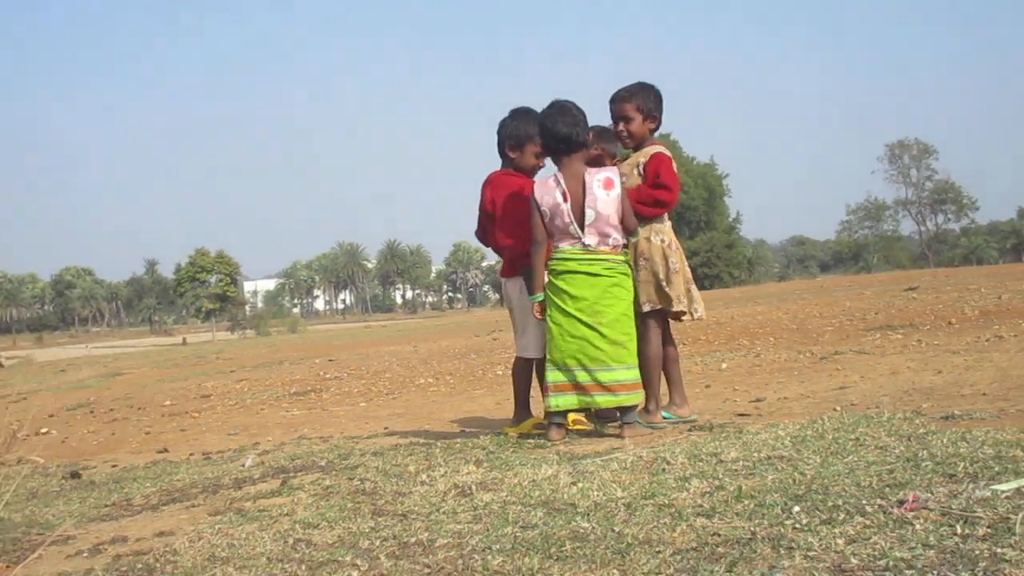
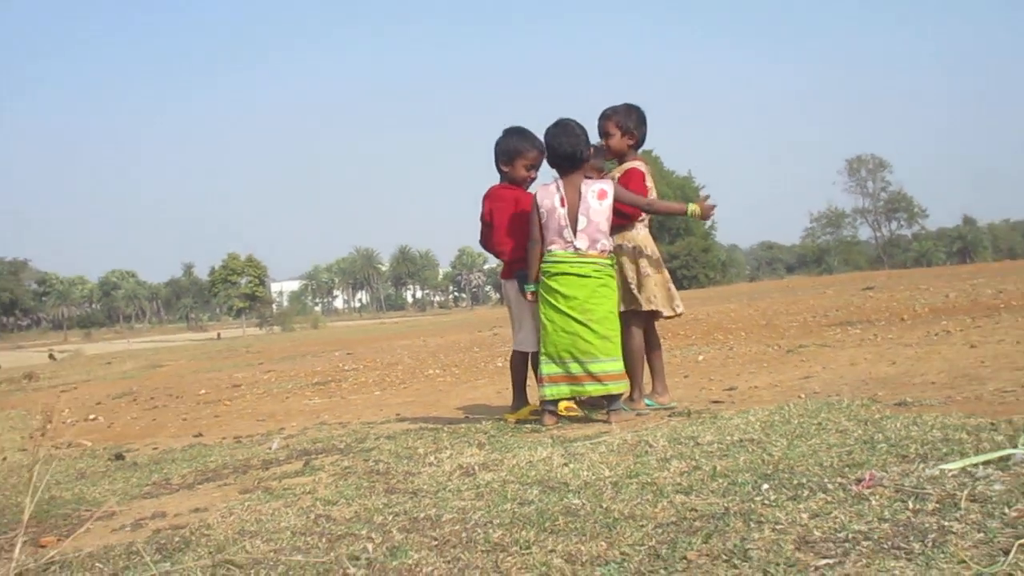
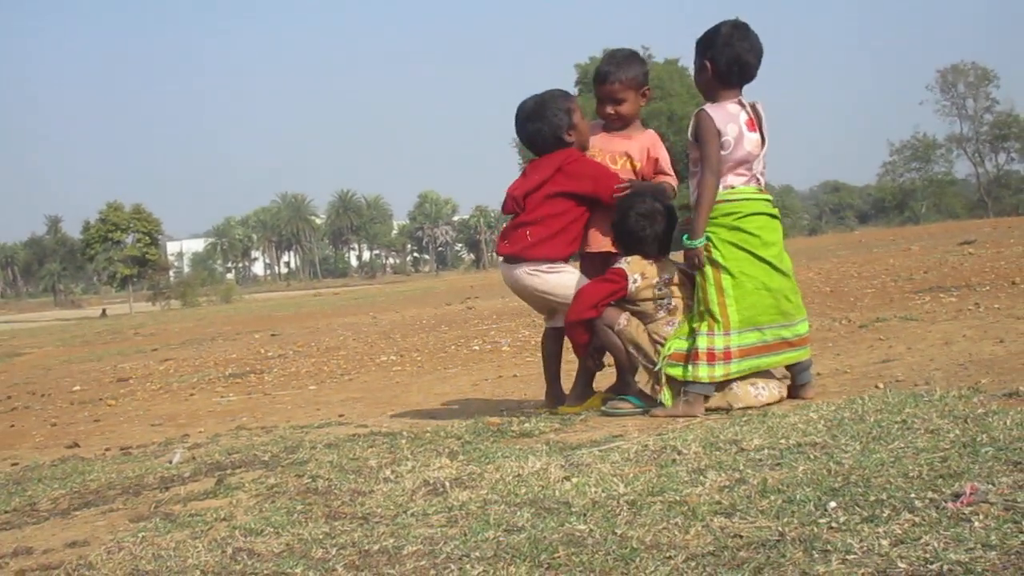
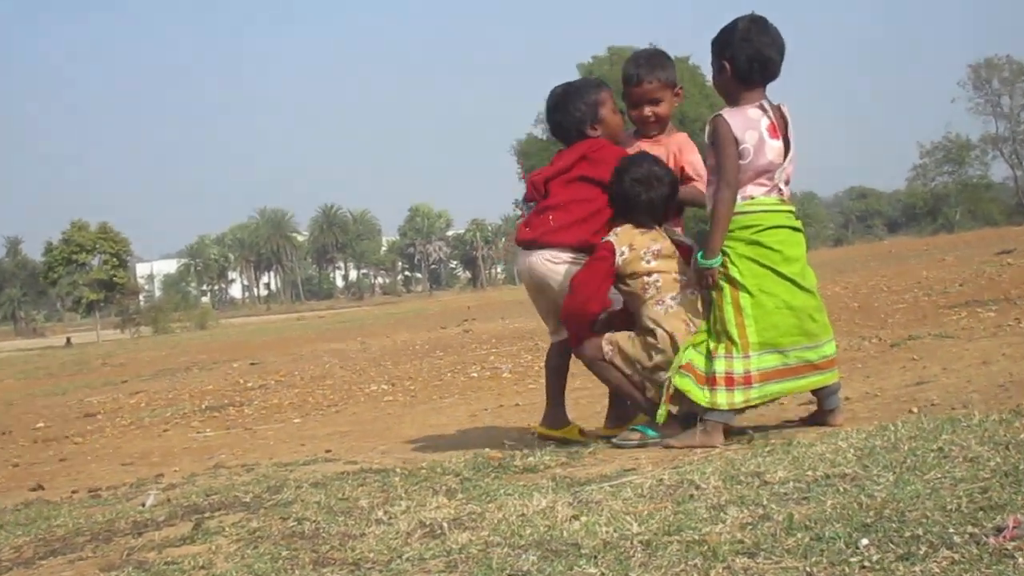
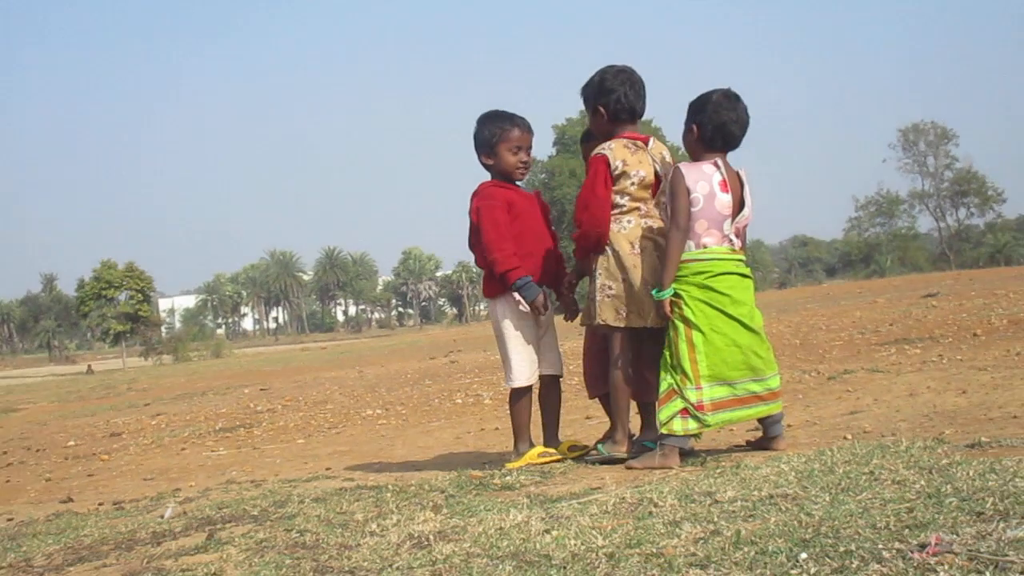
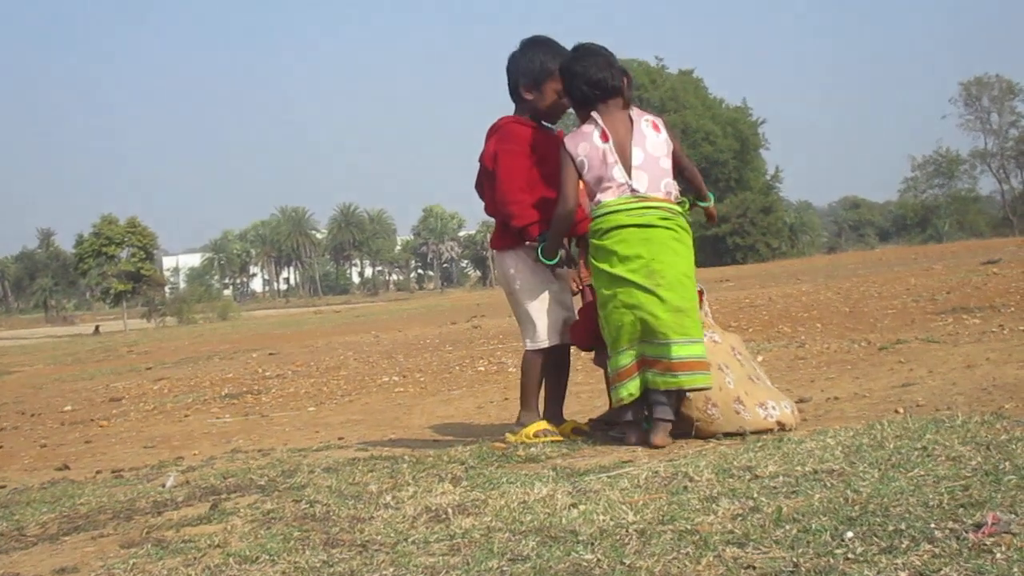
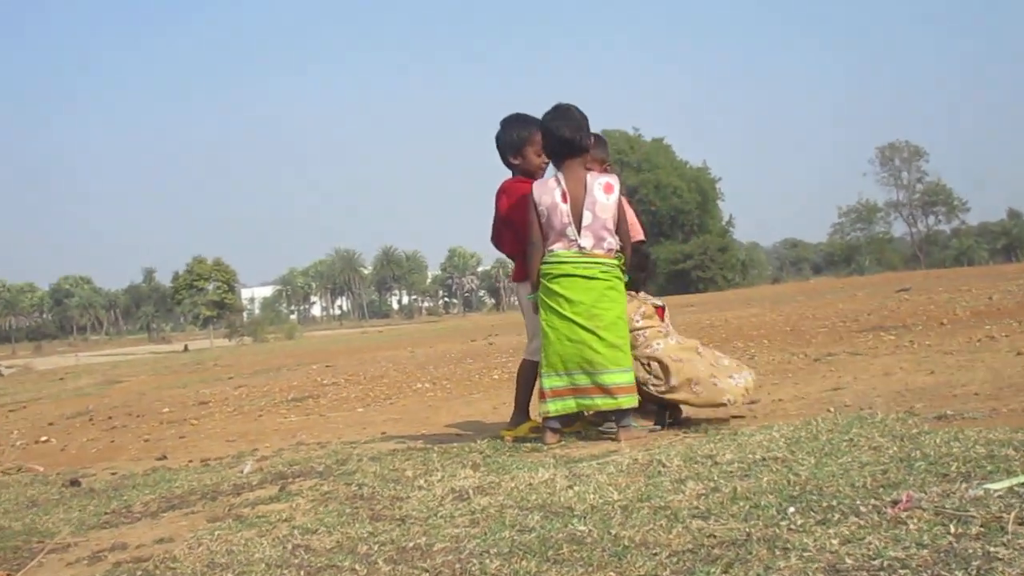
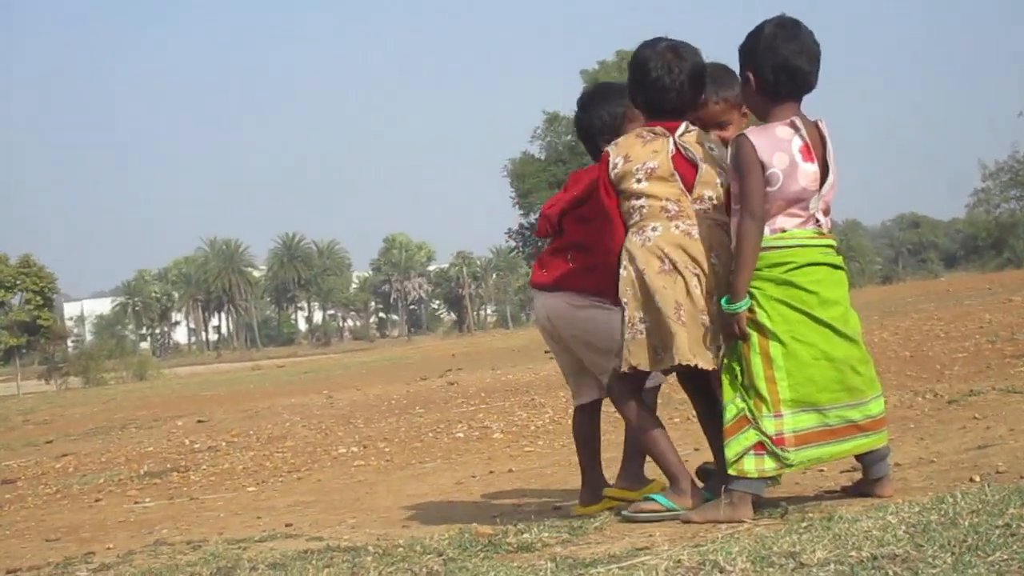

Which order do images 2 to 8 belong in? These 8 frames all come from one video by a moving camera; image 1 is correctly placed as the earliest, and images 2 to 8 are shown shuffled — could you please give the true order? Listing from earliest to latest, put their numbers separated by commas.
2, 7, 6, 3, 4, 8, 5
